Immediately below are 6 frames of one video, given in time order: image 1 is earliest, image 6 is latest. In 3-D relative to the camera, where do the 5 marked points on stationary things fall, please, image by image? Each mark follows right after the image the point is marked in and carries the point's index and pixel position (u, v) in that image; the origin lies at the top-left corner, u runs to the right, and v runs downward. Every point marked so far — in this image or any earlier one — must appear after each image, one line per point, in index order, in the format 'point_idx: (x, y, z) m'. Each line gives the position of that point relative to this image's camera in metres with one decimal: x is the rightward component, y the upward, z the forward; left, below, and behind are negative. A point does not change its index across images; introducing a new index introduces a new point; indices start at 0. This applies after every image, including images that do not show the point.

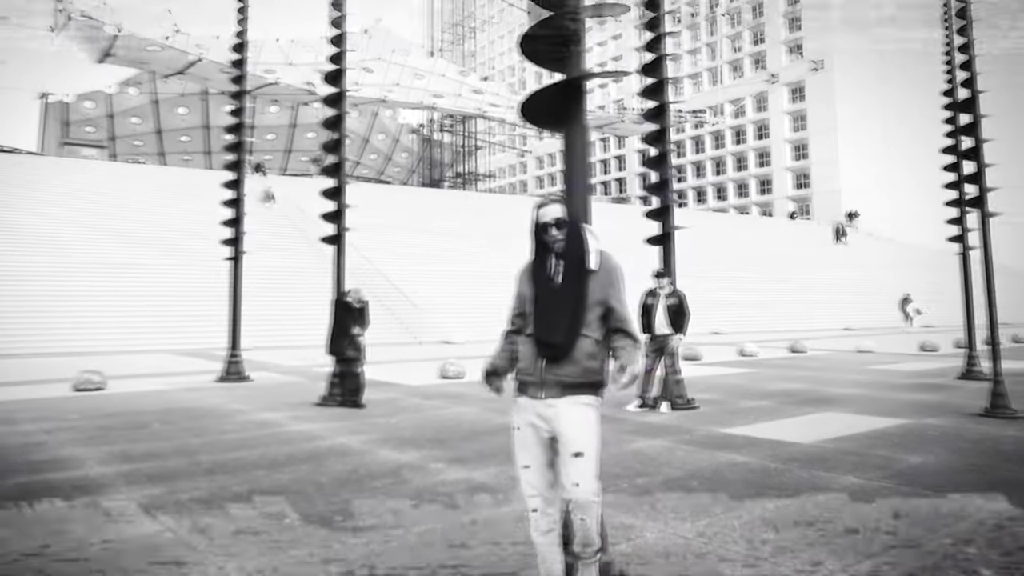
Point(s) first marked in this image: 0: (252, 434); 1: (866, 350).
0: (-2.4, -1.4, +6.8) m
1: (+8.3, -1.5, +17.3) m
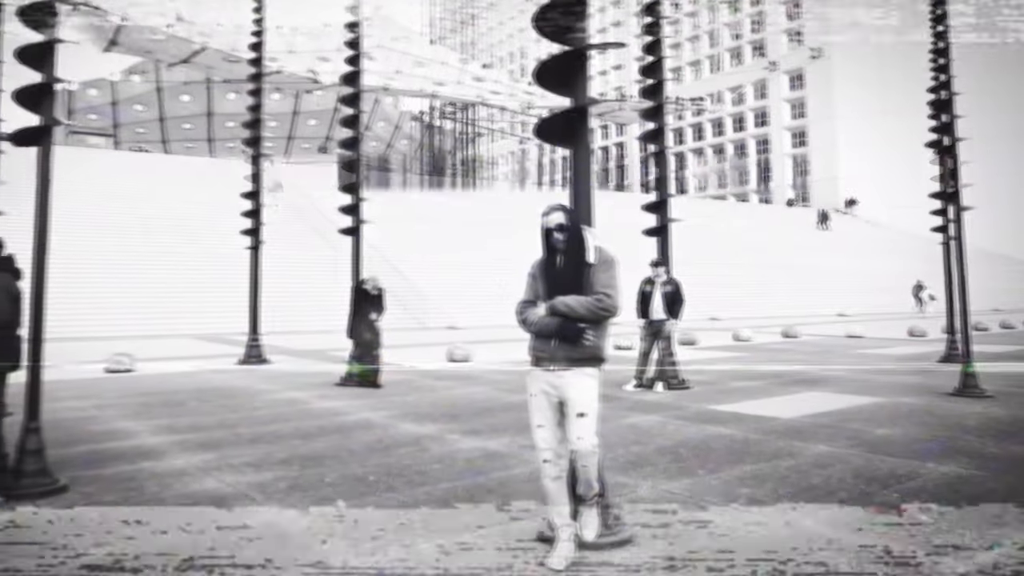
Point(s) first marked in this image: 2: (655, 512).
0: (-2.3, -1.2, +7.4) m
1: (+8.4, -1.2, +17.9) m
2: (+0.8, -1.2, +4.0) m
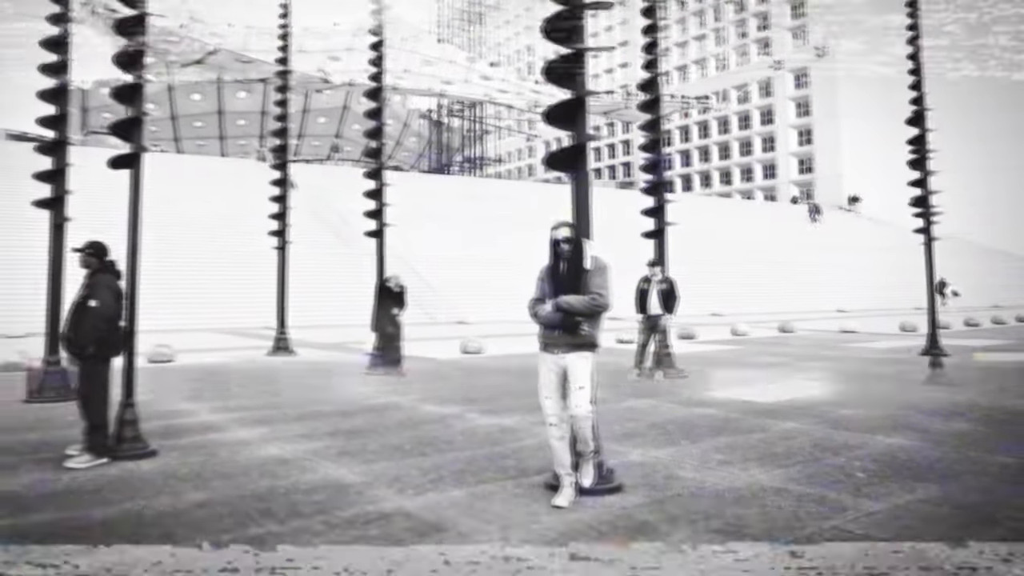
0: (-2.2, -1.2, +8.4) m
1: (+8.6, -1.1, +18.7) m
2: (+0.9, -1.2, +4.9) m
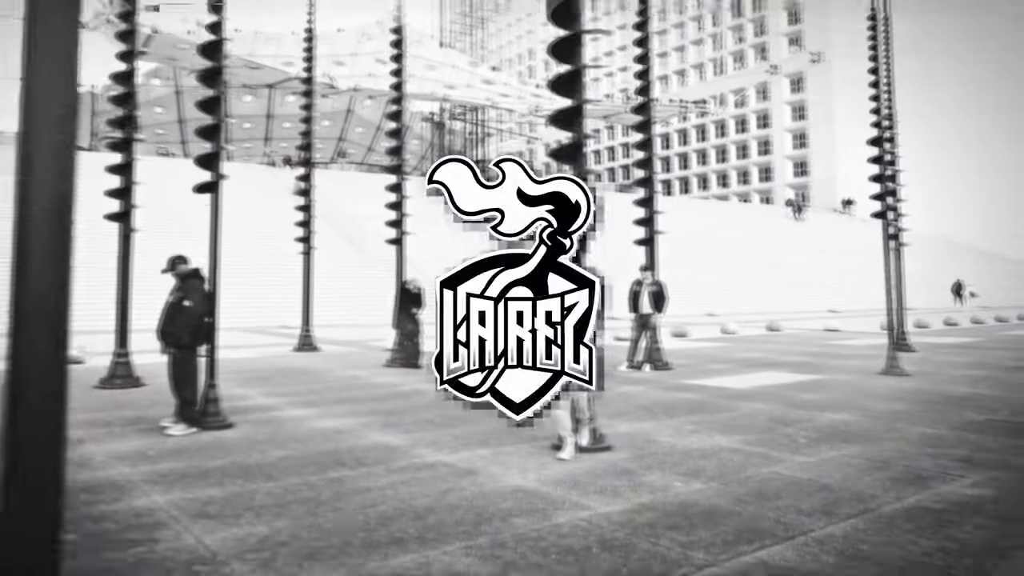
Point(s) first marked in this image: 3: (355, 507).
0: (-2.1, -1.2, +9.6) m
1: (+8.7, -1.1, +19.9) m
2: (+1.0, -1.2, +6.1) m
3: (-0.9, -1.3, +4.2) m
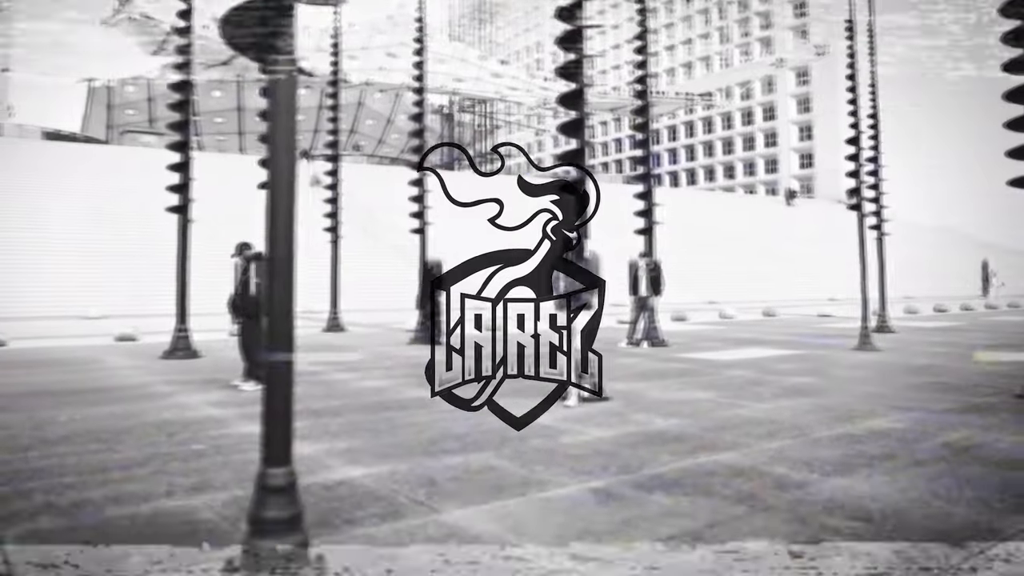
0: (-1.9, -1.0, +10.9) m
1: (+9.0, -0.8, +21.1) m
2: (+1.1, -1.0, +7.4) m
3: (-0.8, -1.1, +5.5) m
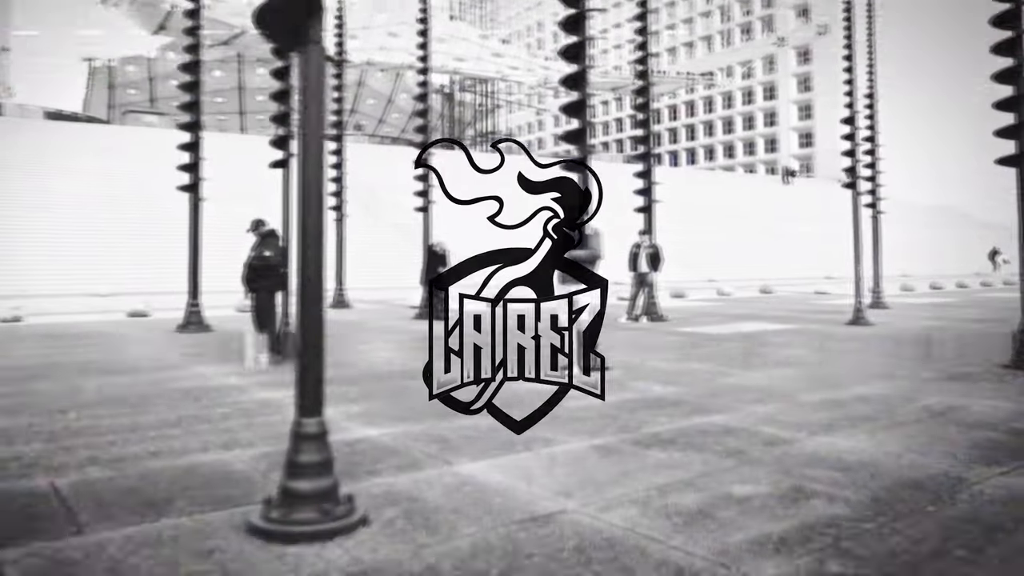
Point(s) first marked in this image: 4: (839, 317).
0: (-1.9, -0.7, +11.2) m
1: (+9.1, -0.2, +21.4) m
2: (+1.1, -0.8, +7.7) m
3: (-0.7, -0.9, +5.8) m
4: (+6.2, -0.5, +13.8) m
